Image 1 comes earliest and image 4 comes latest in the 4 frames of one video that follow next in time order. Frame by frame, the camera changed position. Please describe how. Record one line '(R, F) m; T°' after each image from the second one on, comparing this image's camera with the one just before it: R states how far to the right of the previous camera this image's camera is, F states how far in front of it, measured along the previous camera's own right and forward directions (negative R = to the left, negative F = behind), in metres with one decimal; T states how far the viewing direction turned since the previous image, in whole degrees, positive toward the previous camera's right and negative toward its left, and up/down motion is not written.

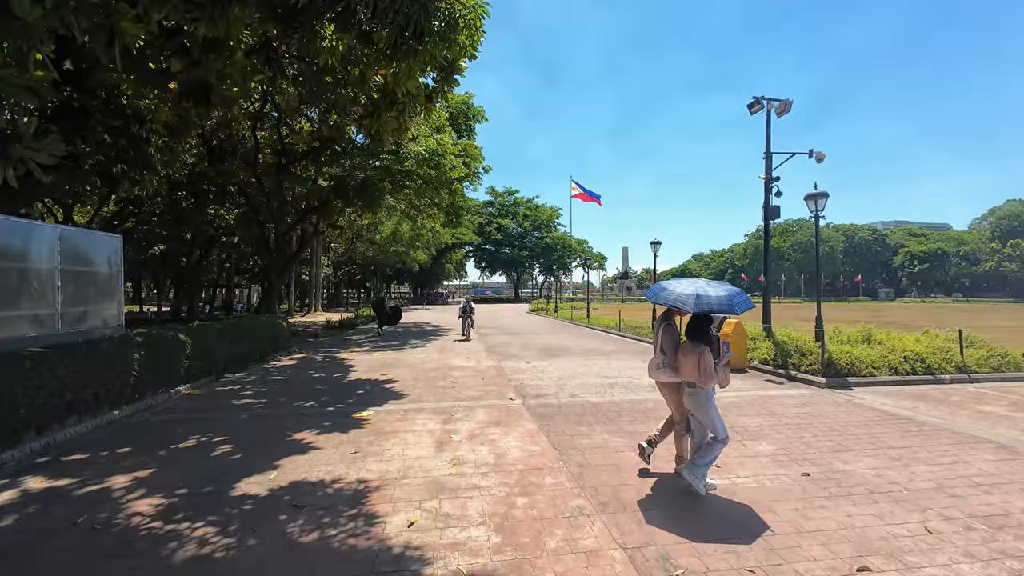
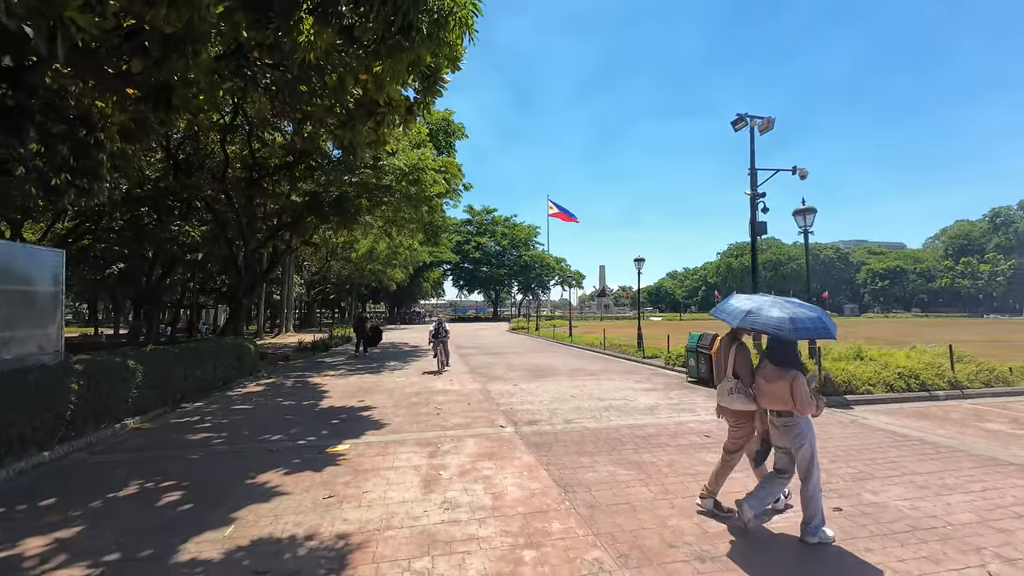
(-0.2, +0.5) m; +3°
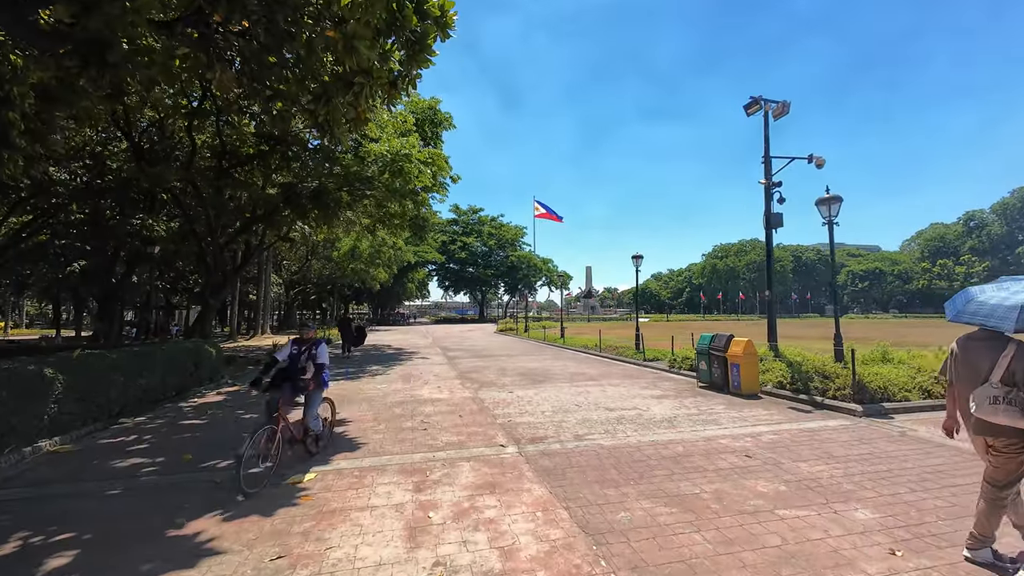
(-0.2, +1.1) m; +2°
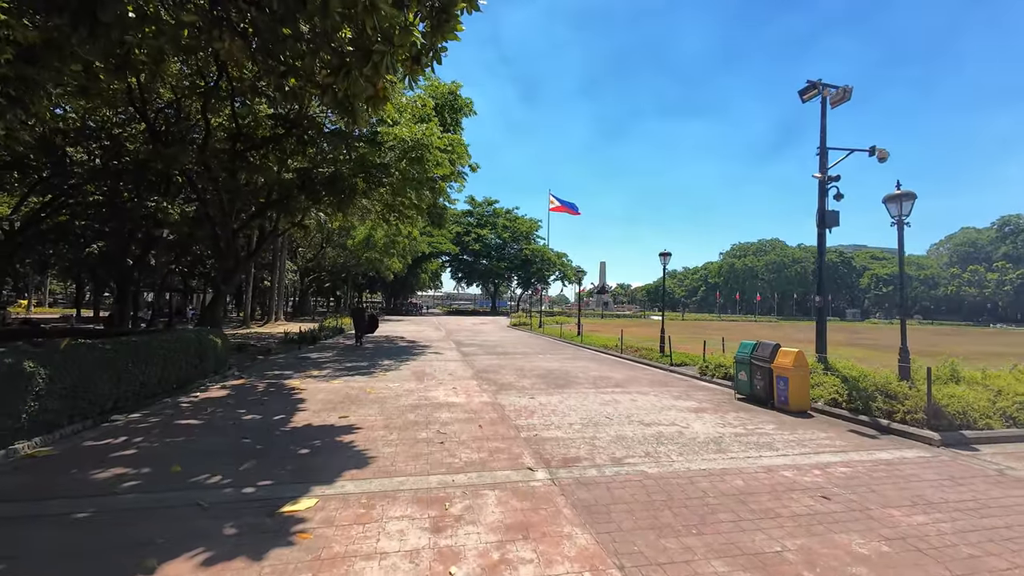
(-0.3, +0.8) m; -2°
